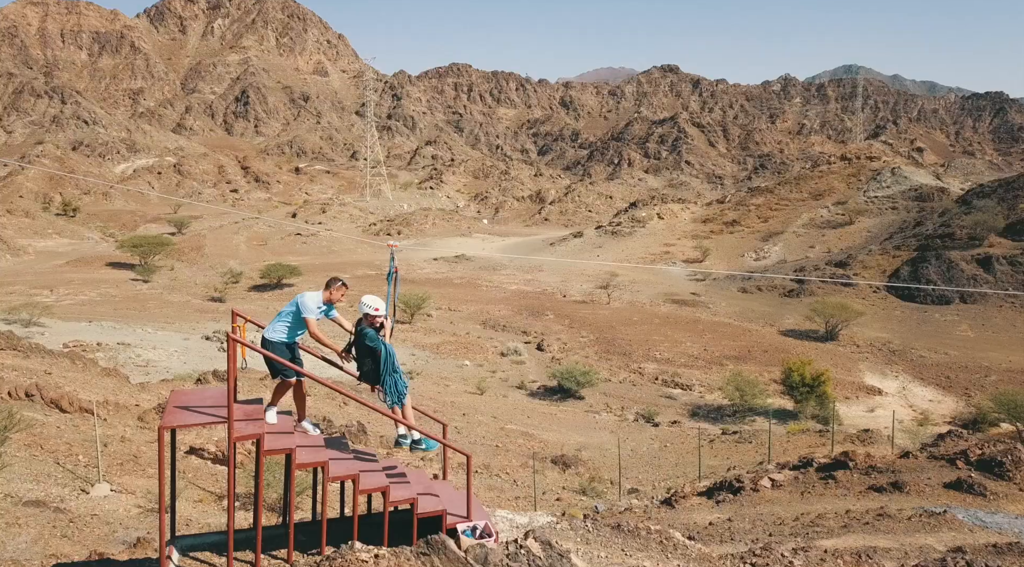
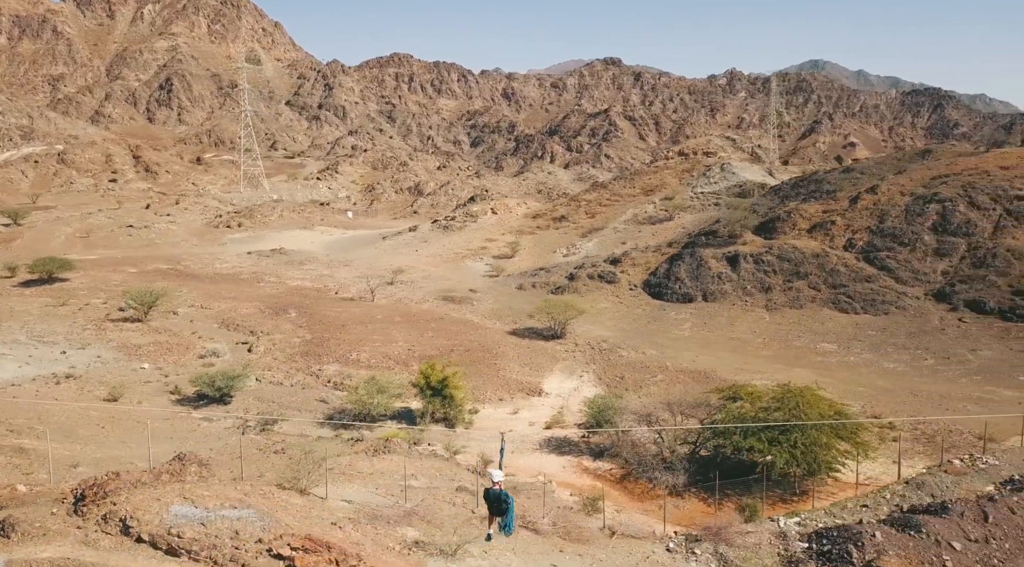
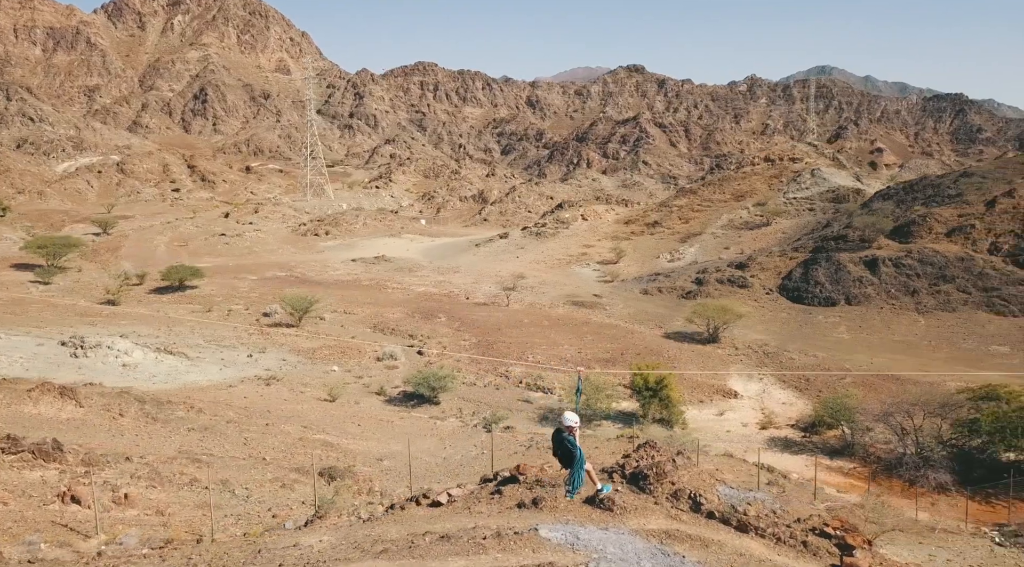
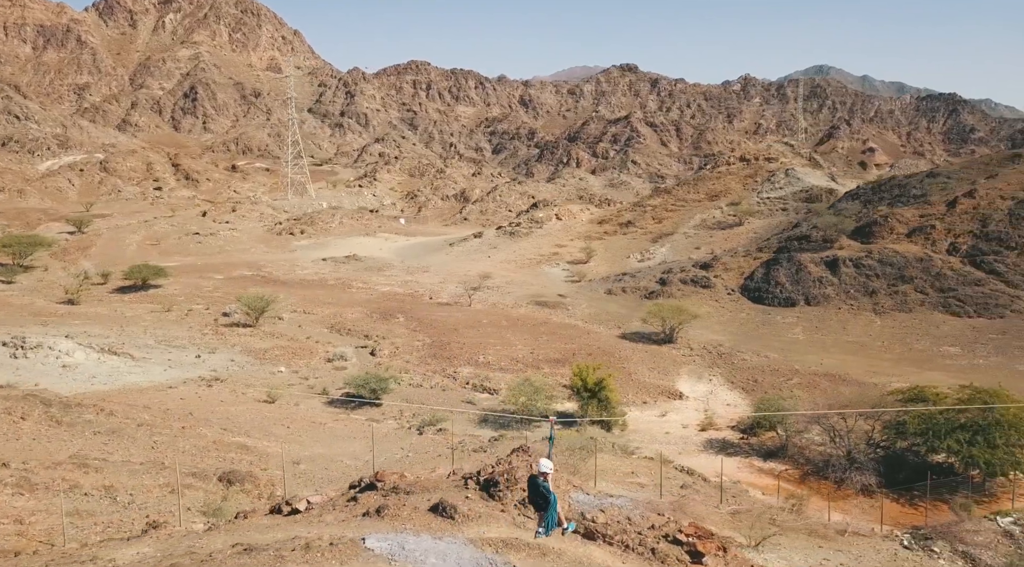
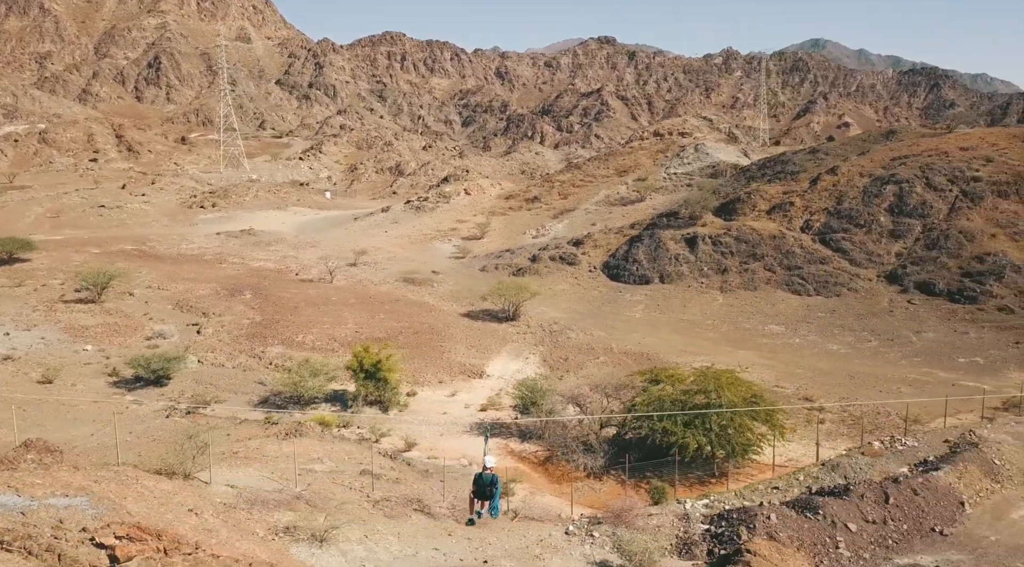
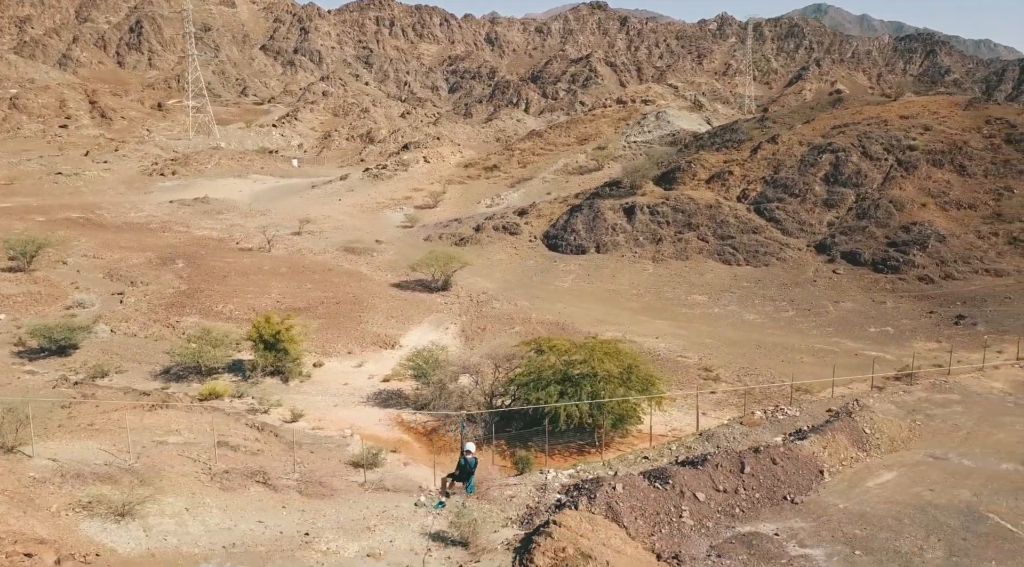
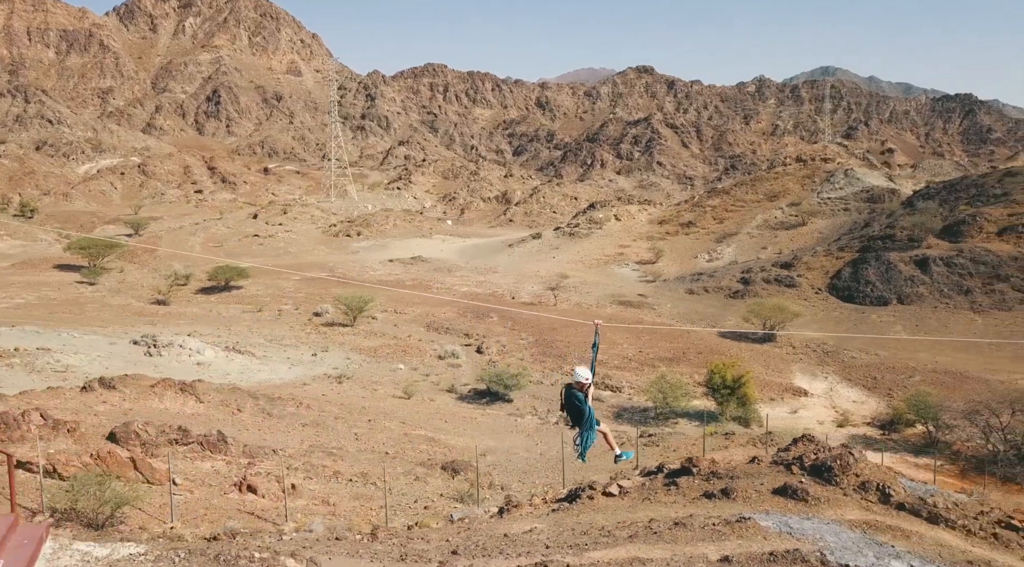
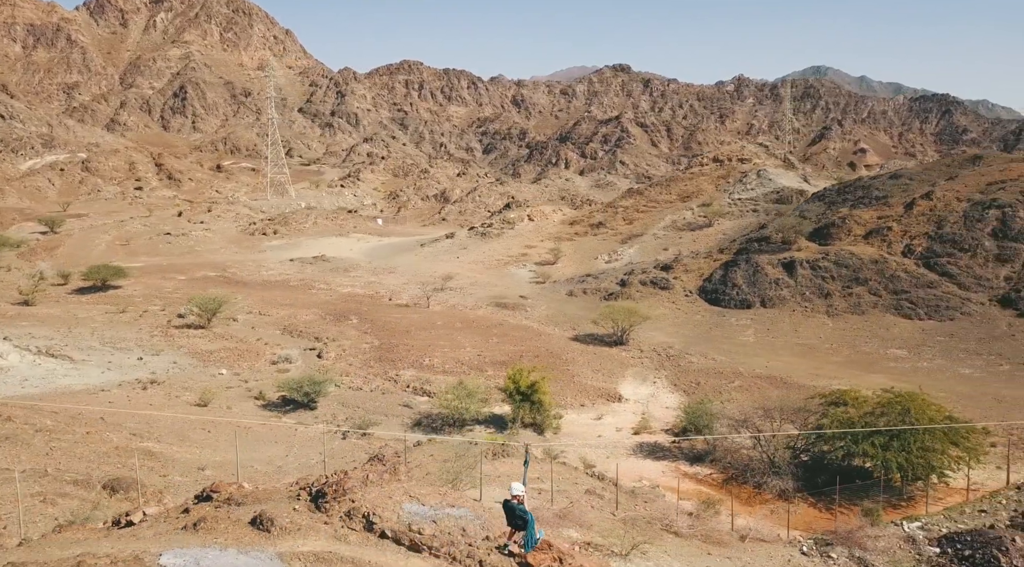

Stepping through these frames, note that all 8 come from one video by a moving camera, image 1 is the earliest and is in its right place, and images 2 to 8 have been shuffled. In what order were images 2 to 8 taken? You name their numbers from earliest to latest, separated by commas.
7, 3, 4, 8, 2, 5, 6
